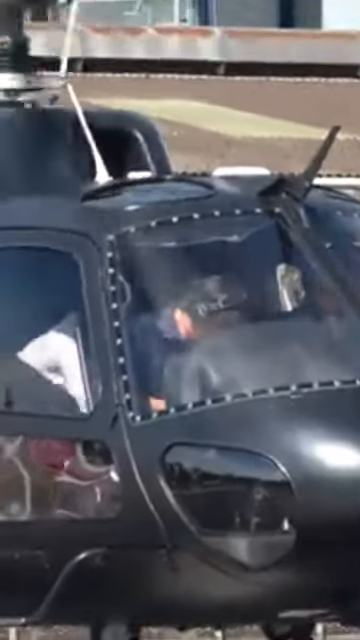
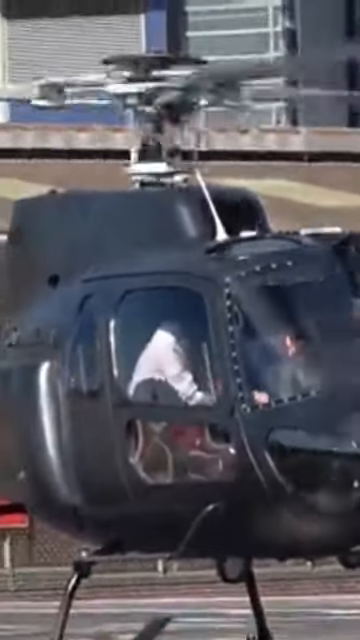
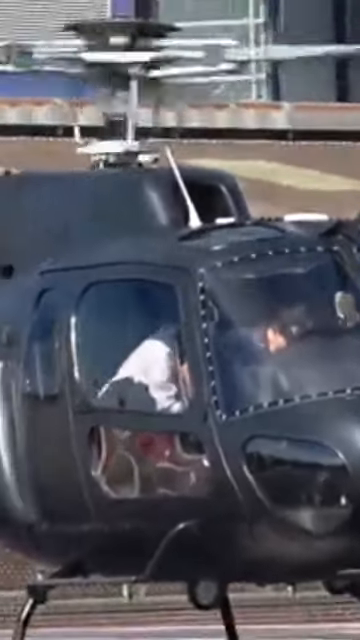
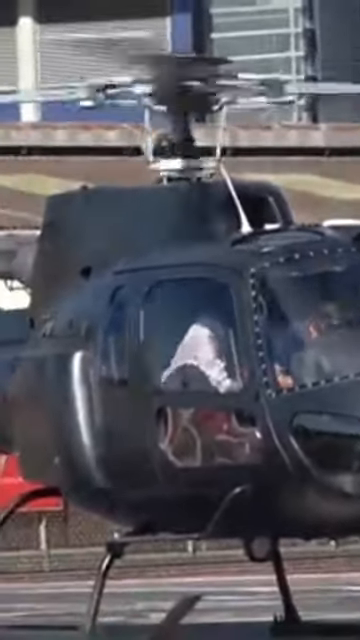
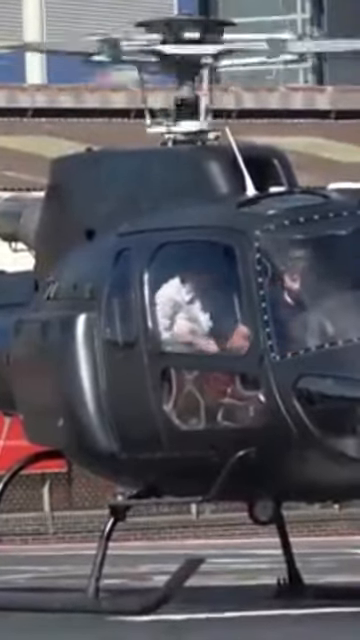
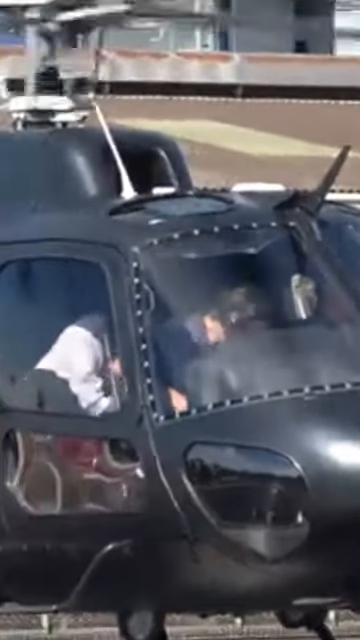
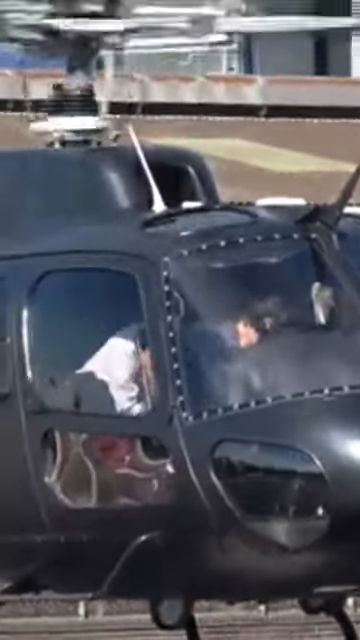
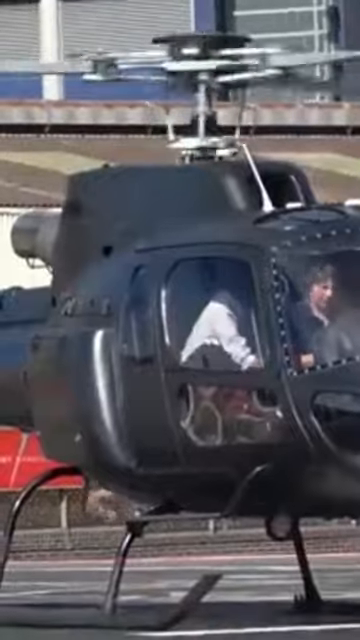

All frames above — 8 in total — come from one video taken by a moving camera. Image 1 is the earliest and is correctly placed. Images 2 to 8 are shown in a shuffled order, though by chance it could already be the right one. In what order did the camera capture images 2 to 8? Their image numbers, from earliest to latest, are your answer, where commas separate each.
6, 7, 3, 2, 4, 8, 5
